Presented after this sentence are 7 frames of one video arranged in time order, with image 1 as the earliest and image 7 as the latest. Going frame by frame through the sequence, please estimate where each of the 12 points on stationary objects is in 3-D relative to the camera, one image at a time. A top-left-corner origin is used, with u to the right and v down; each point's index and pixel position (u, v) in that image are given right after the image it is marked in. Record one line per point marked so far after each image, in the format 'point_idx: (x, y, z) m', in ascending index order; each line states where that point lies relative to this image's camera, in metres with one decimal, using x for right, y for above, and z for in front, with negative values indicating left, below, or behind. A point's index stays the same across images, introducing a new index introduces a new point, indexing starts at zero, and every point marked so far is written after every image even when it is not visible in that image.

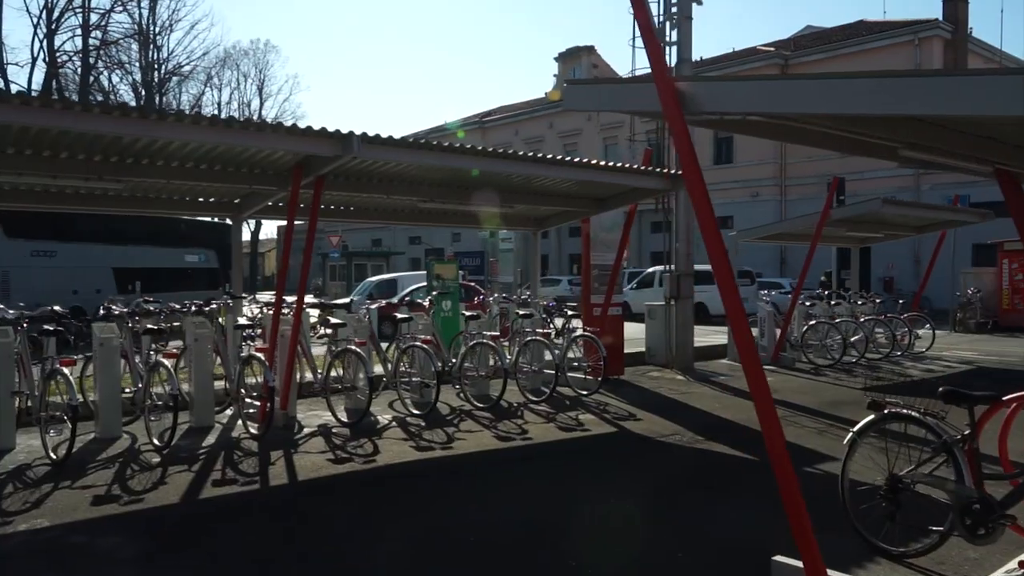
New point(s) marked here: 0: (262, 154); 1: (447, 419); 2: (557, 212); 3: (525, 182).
0: (-2.2, +1.2, +8.0) m
1: (-0.7, -1.4, +9.4) m
2: (+0.6, +1.0, +12.2) m
3: (+0.2, +1.2, +10.5) m
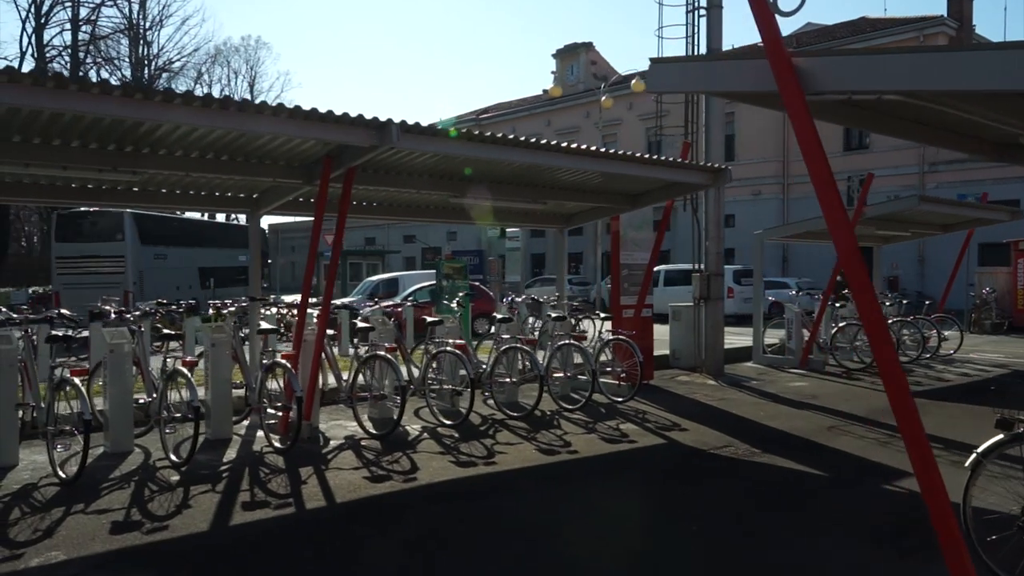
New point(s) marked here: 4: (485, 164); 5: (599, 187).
0: (-1.8, +1.2, +7.4) m
1: (-0.3, -1.4, +8.8) m
2: (+1.0, +1.0, +11.6) m
3: (+0.5, +1.2, +9.9) m
4: (-0.2, +1.3, +9.0) m
5: (+1.1, +1.2, +10.6) m
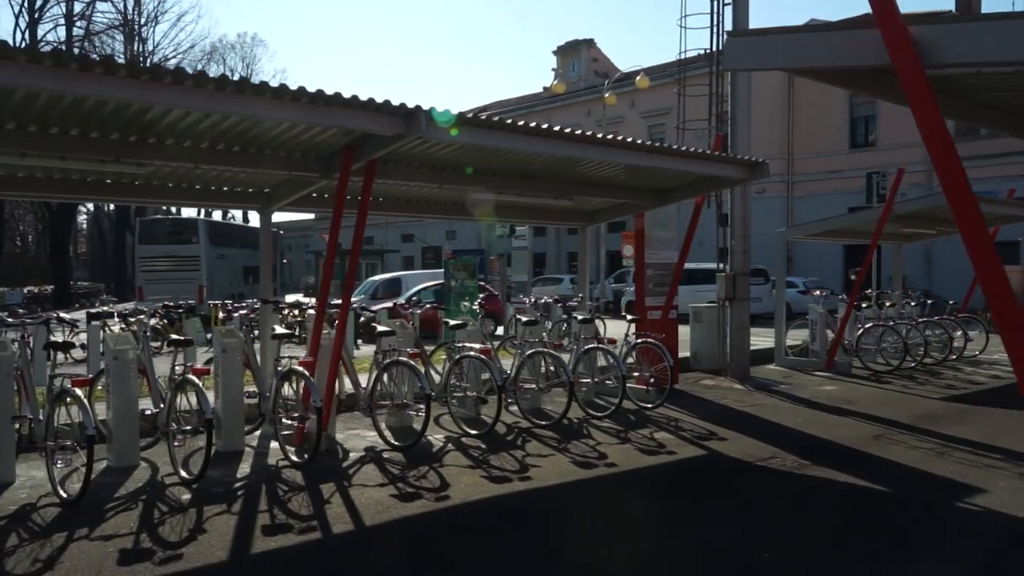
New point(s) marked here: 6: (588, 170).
0: (-1.5, +1.2, +6.8) m
1: (0.0, -1.4, +8.2) m
2: (+1.2, +1.0, +11.1) m
3: (+0.8, +1.2, +9.3) m
4: (+0.1, +1.3, +8.4) m
5: (+1.3, +1.2, +10.1) m
6: (+0.8, +1.2, +9.3) m
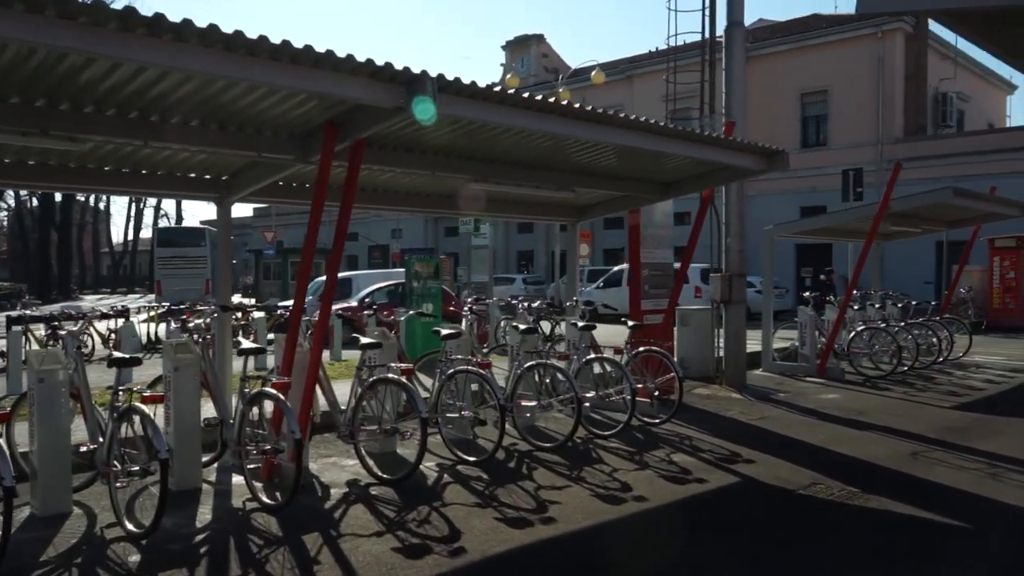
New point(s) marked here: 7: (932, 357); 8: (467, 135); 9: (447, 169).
0: (-1.4, +1.2, +5.6) m
1: (0.0, -1.4, +7.1) m
2: (+1.1, +1.0, +10.0) m
3: (+0.7, +1.2, +8.3) m
4: (+0.1, +1.2, +7.3) m
5: (+1.2, +1.1, +9.1) m
6: (+0.8, +1.2, +8.3) m
7: (+7.0, -1.1, +14.9) m
8: (-0.3, +1.2, +7.1) m
9: (-0.5, +1.0, +7.6) m
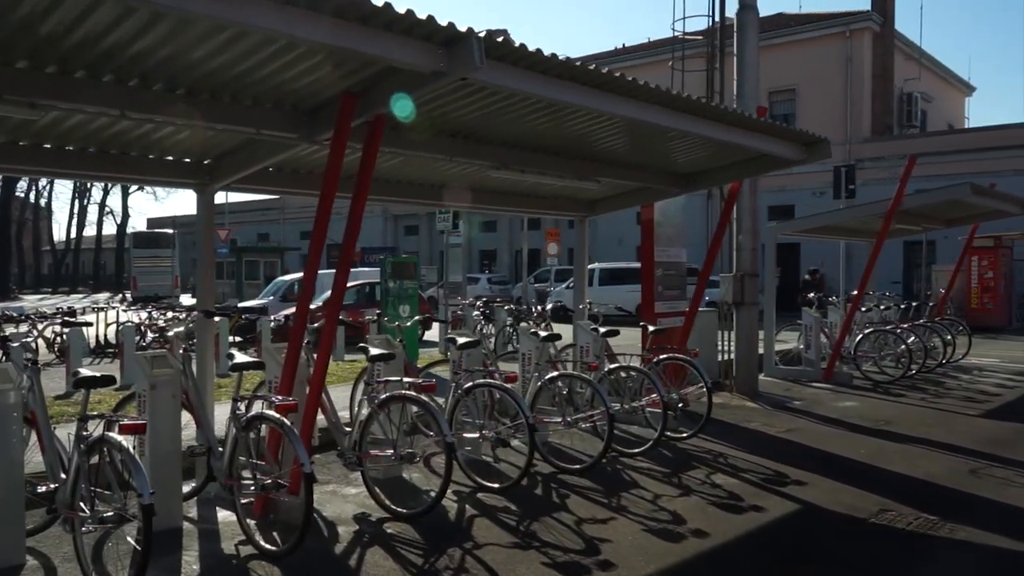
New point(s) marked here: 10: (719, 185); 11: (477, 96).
0: (-1.1, +1.2, +4.6) m
1: (+0.2, -1.4, +6.2) m
2: (+1.1, +1.0, +9.2) m
3: (+0.9, +1.2, +7.4) m
4: (+0.3, +1.2, +6.4) m
5: (+1.3, +1.1, +8.2) m
6: (+0.9, +1.2, +7.4) m
7: (+6.8, -1.2, +14.4) m
8: (-0.1, +1.2, +6.2) m
9: (-0.4, +1.0, +6.6) m
10: (+1.9, +1.0, +8.7) m
11: (-0.2, +1.2, +5.8) m
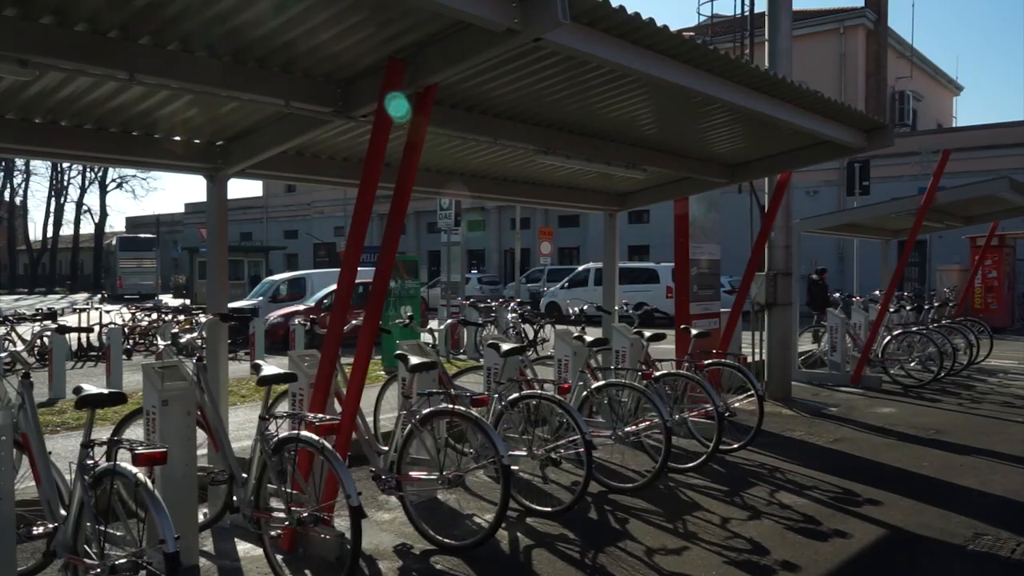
0: (-0.8, +1.2, +3.9) m
1: (+0.6, -1.4, +5.5) m
2: (+1.4, +1.0, +8.5) m
3: (+1.2, +1.2, +6.7) m
4: (+0.6, +1.2, +5.8) m
5: (+1.6, +1.1, +7.6) m
6: (+1.2, +1.2, +6.7) m
7: (+7.0, -1.2, +13.8) m
8: (+0.2, +1.2, +5.5) m
9: (0.0, +1.0, +6.0) m
10: (+2.2, +1.0, +8.1) m
11: (+0.1, +1.2, +5.1) m
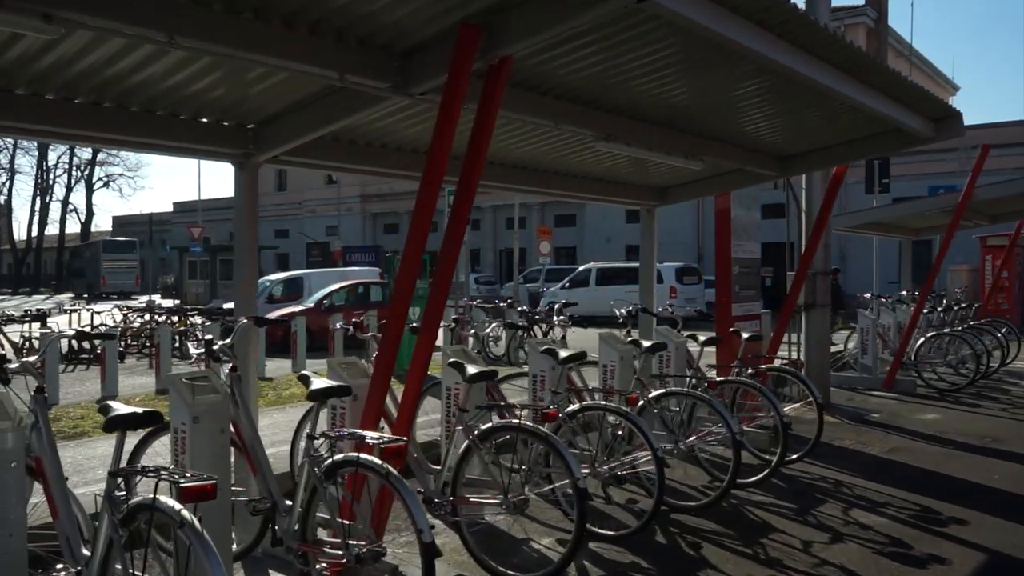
0: (-0.4, +1.2, +3.4) m
1: (+0.9, -1.4, +5.0) m
2: (+1.7, +1.0, +8.0) m
3: (+1.5, +1.2, +6.2) m
4: (+0.9, +1.2, +5.2) m
5: (+1.9, +1.1, +7.1) m
6: (+1.5, +1.2, +6.2) m
7: (+7.2, -1.2, +13.4) m
8: (+0.5, +1.2, +5.0) m
9: (+0.3, +1.0, +5.4) m
10: (+2.5, +1.0, +7.6) m
11: (+0.5, +1.2, +4.5) m
